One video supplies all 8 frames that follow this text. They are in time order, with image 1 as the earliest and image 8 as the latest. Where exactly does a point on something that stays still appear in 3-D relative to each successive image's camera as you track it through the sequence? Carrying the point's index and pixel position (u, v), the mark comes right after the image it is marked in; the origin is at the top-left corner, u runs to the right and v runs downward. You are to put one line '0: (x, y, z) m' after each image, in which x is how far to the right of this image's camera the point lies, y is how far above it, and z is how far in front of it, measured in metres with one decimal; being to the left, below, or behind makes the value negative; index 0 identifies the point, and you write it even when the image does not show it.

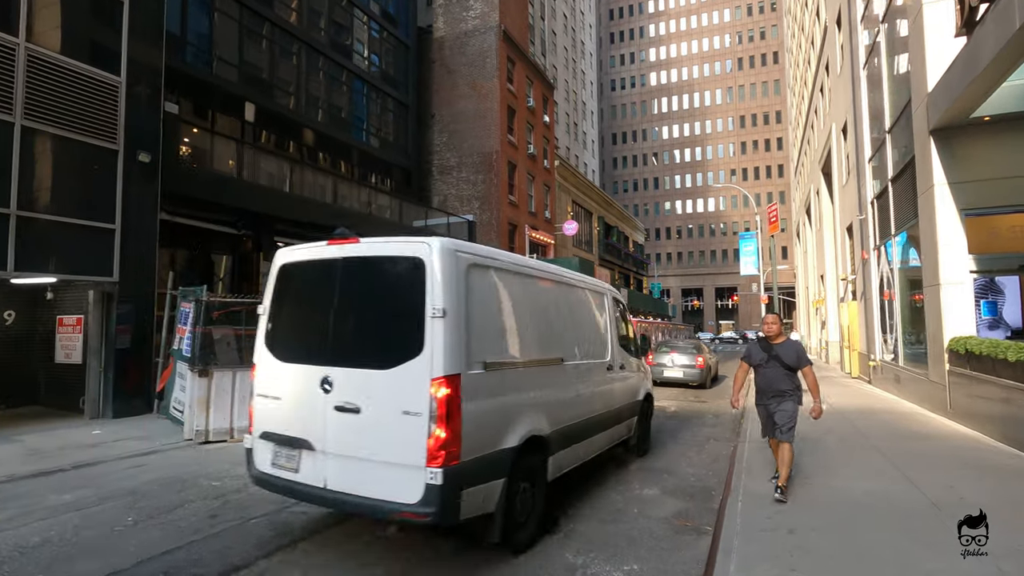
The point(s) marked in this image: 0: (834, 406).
0: (+7.0, -2.6, +11.7) m
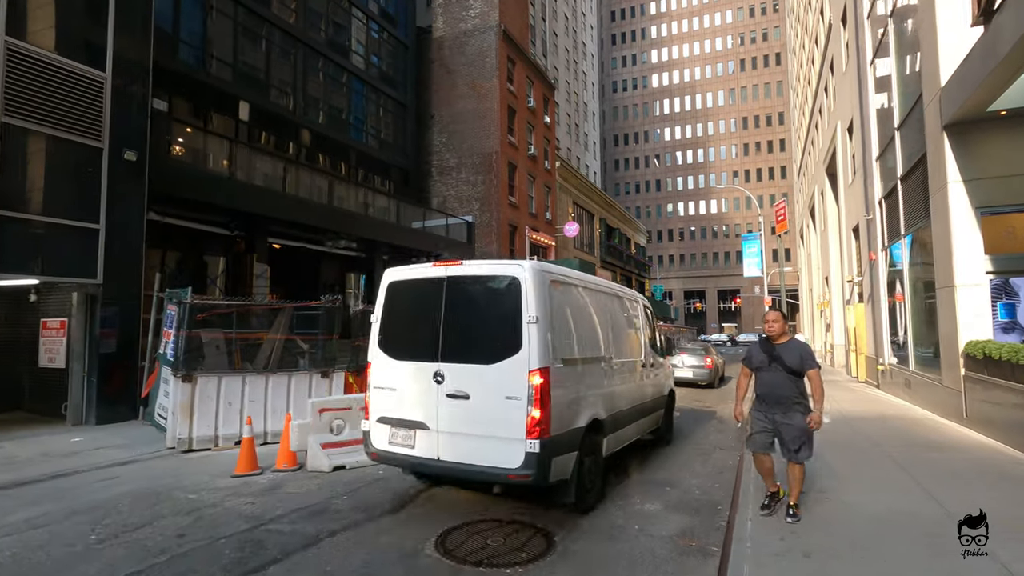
0: (+7.0, -2.6, +11.3) m
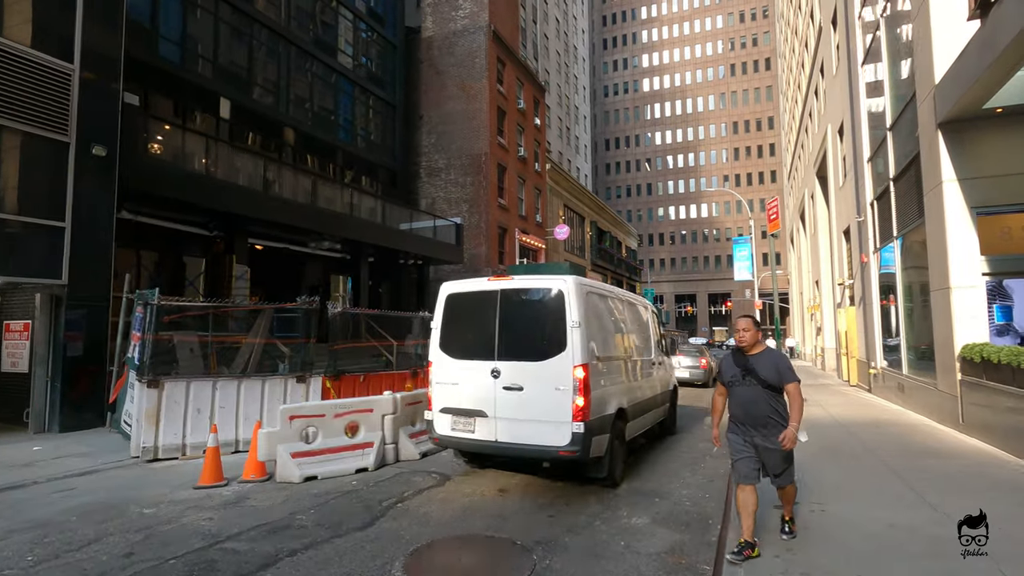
0: (+6.7, -2.7, +11.1) m
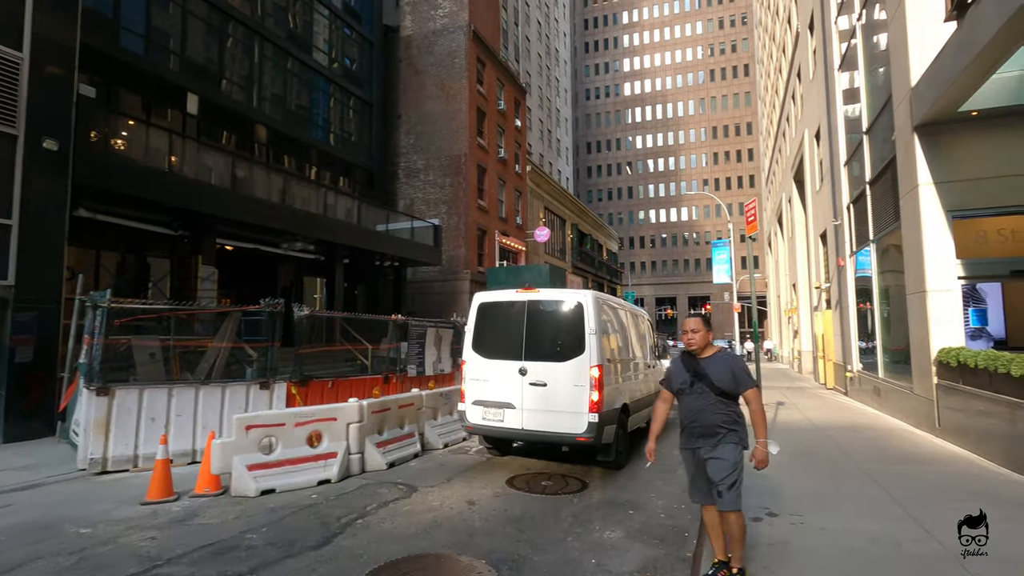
0: (+6.2, -2.7, +11.0) m
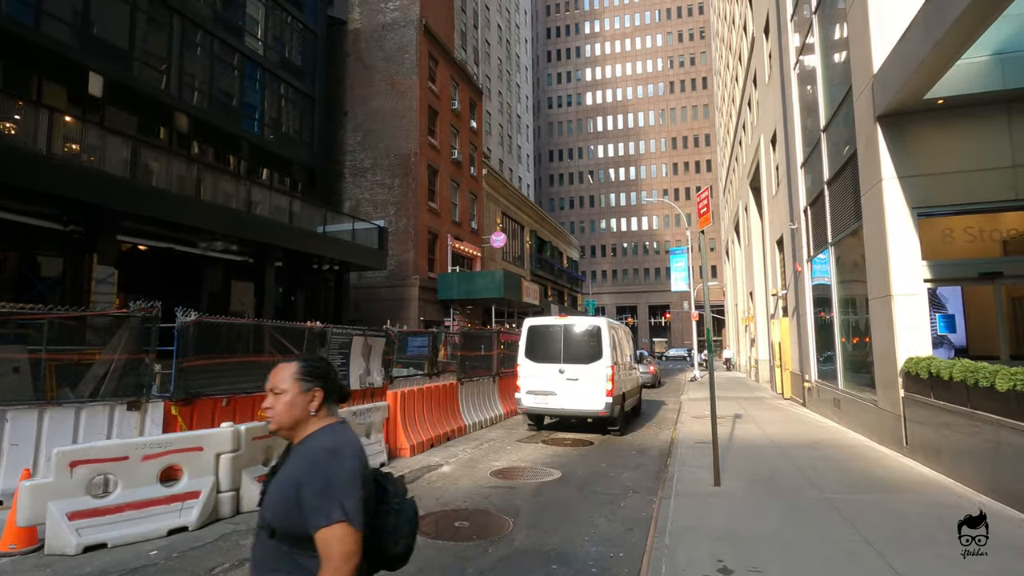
0: (+4.9, -2.8, +10.2) m
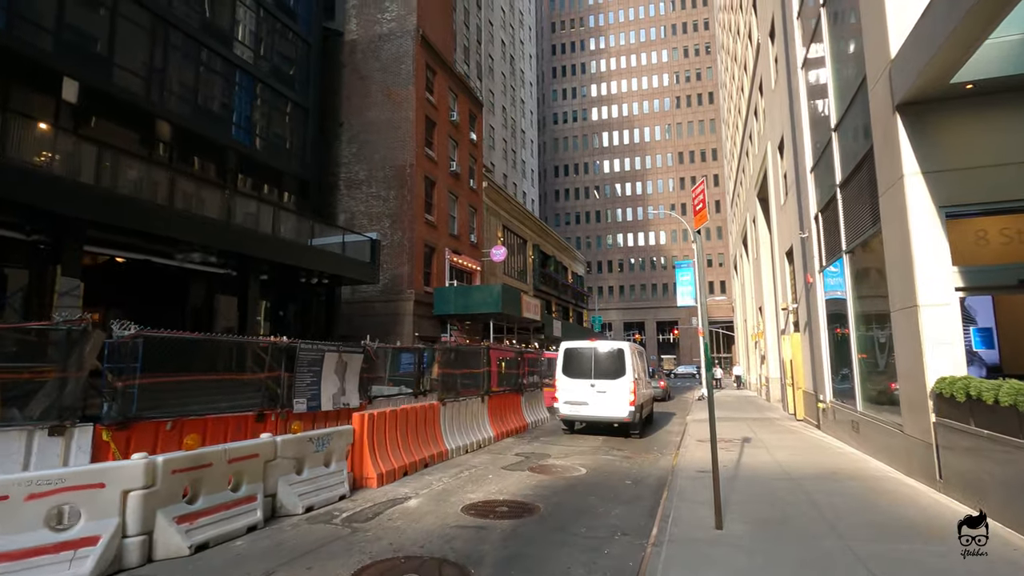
0: (+4.6, -3.0, +9.2) m
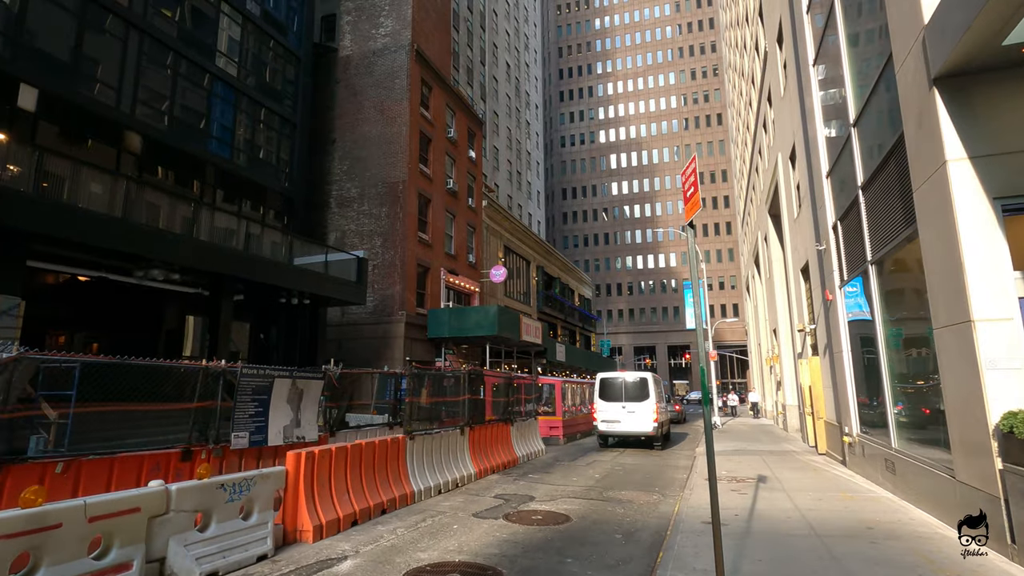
0: (+4.2, -3.2, +7.7) m
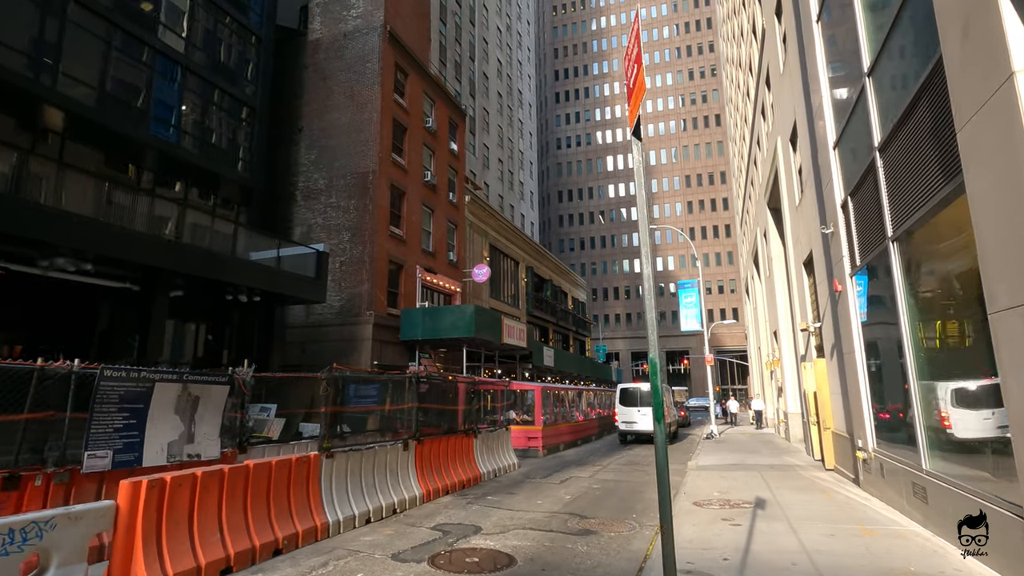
0: (+3.4, -3.0, +5.9) m
